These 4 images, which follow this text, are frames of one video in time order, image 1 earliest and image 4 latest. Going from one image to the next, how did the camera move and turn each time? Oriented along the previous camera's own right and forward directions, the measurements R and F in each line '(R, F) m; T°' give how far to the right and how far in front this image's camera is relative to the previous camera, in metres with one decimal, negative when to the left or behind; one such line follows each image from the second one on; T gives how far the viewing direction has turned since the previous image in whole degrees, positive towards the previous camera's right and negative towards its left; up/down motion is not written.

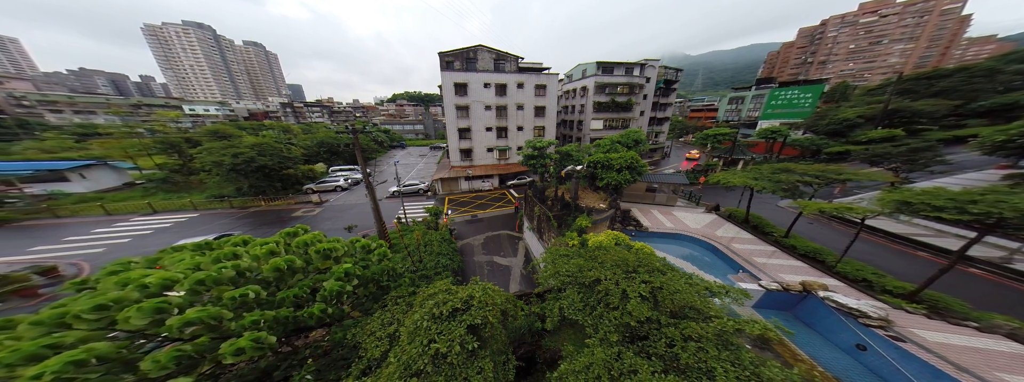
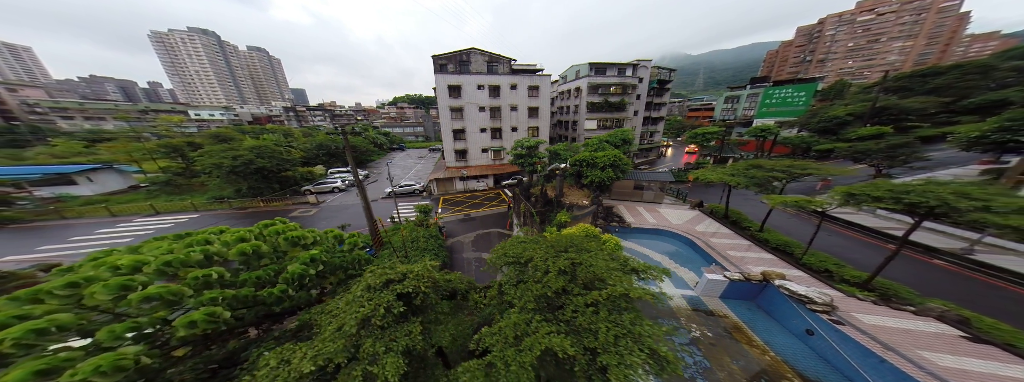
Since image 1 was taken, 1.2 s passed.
(+1.2, -0.5) m; -1°
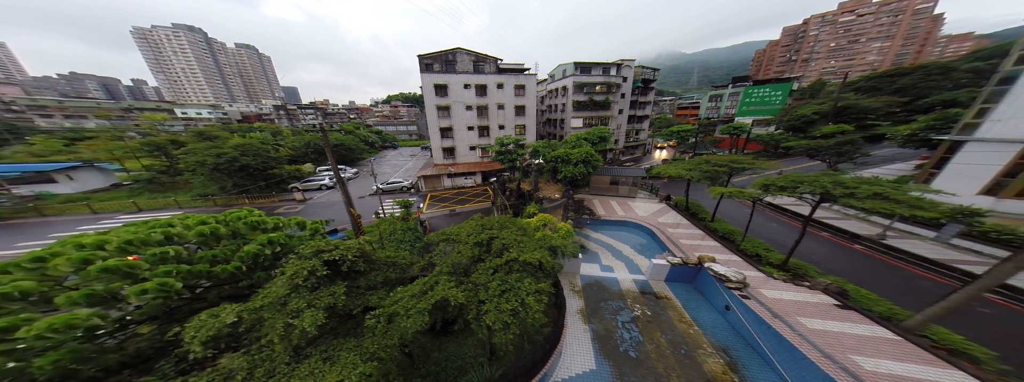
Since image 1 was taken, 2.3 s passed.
(+1.7, -0.8) m; +1°
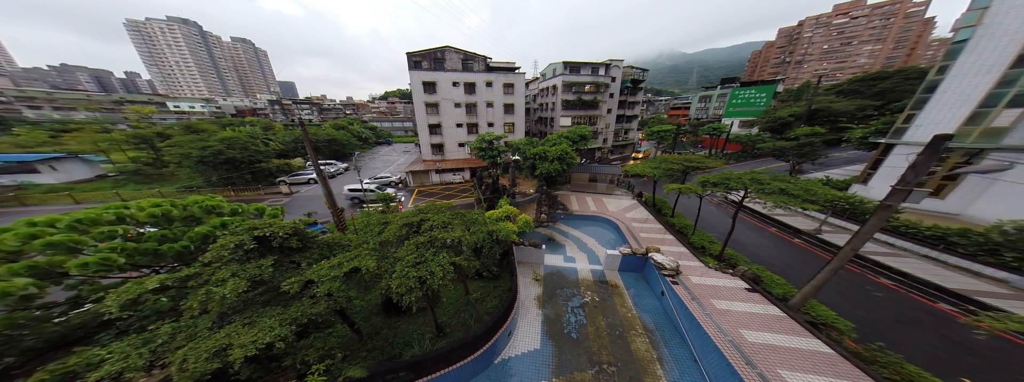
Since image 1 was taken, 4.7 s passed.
(+1.9, -0.6) m; 0°
